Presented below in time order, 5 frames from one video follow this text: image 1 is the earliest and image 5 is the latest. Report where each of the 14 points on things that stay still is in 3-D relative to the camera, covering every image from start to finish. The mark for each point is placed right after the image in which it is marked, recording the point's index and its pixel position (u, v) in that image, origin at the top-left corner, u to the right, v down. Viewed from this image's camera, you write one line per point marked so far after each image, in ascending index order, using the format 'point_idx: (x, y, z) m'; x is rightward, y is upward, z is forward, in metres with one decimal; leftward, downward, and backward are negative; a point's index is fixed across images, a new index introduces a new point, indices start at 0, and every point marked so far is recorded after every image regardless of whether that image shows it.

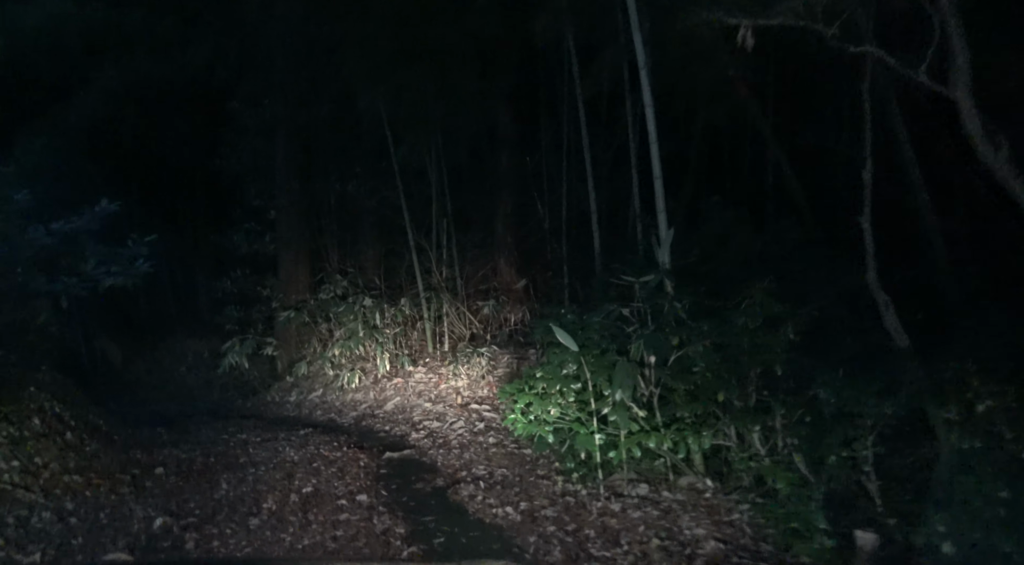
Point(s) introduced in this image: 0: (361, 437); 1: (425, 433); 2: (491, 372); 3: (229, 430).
0: (-2.0, -2.0, +8.6) m
1: (-1.1, -1.9, +8.5) m
2: (-0.3, -1.5, +10.9) m
3: (-4.3, -2.2, +10.0) m
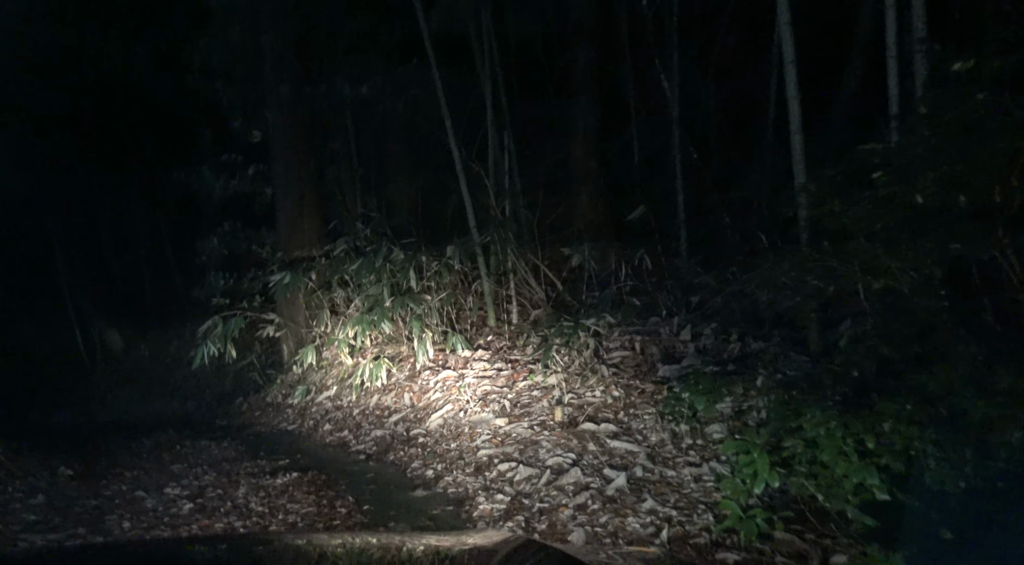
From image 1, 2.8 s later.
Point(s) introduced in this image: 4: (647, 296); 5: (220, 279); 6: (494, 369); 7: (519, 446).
0: (-0.9, -1.5, +4.4) m
1: (-0.1, -1.3, +4.2) m
2: (+0.9, -0.8, +6.5) m
3: (-3.1, -1.7, +6.0) m
4: (+1.7, -0.2, +8.2) m
5: (-4.8, 0.0, +11.1) m
6: (-0.2, -0.9, +7.0) m
7: (+0.1, -1.3, +5.2) m
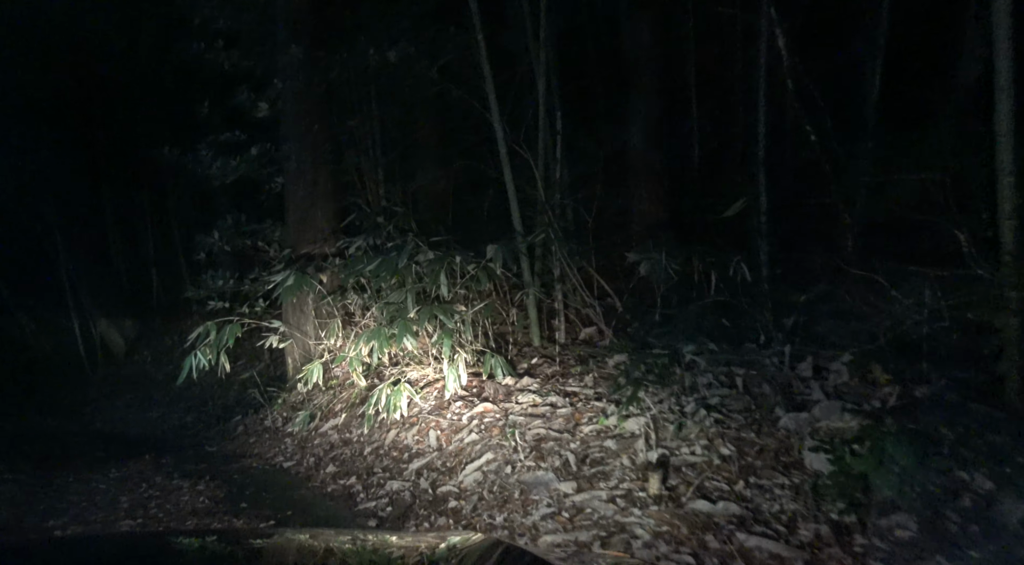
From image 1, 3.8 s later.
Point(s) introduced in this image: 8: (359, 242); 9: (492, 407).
0: (-0.5, -1.5, +2.8) m
1: (+0.3, -1.4, +2.6) m
2: (+1.3, -0.9, +4.8) m
3: (-2.7, -1.7, +4.4) m
4: (+2.2, -0.4, +6.6) m
5: (-4.2, 0.0, +9.6) m
6: (+0.3, -1.0, +5.4) m
7: (+0.5, -1.3, +3.5) m
8: (-1.7, +0.5, +7.6) m
9: (-0.2, -1.1, +5.6) m
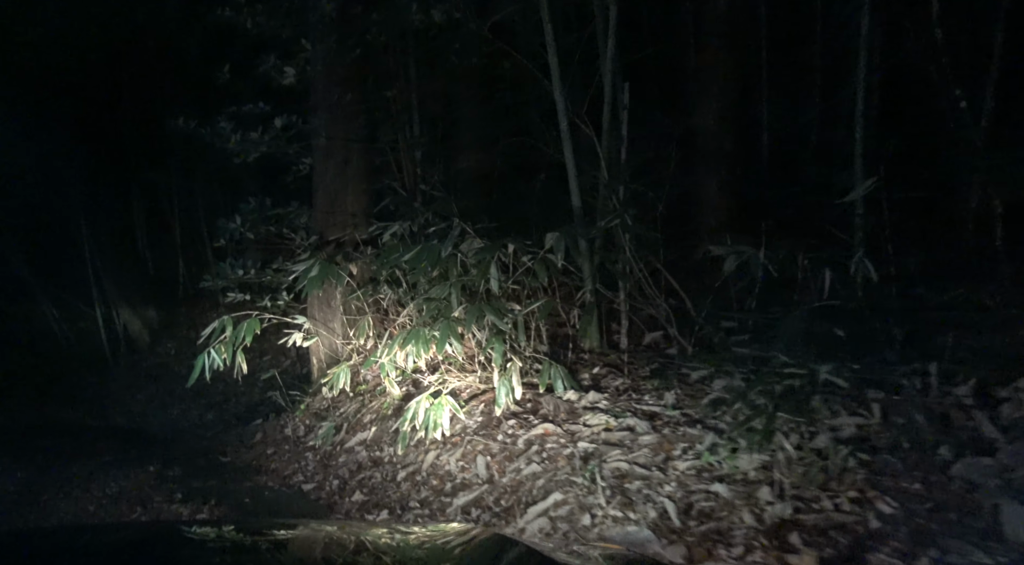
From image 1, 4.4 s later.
0: (-0.2, -1.4, +1.7) m
1: (+0.6, -1.4, +1.5) m
2: (+1.8, -0.9, +3.7) m
3: (-2.2, -1.6, +3.5) m
4: (+2.7, -0.4, +5.4) m
5: (-3.6, +0.2, +8.8) m
6: (+0.7, -1.0, +4.3) m
7: (+0.8, -1.3, +2.5) m
8: (-1.2, +0.5, +6.6) m
9: (+0.3, -1.0, +4.6) m
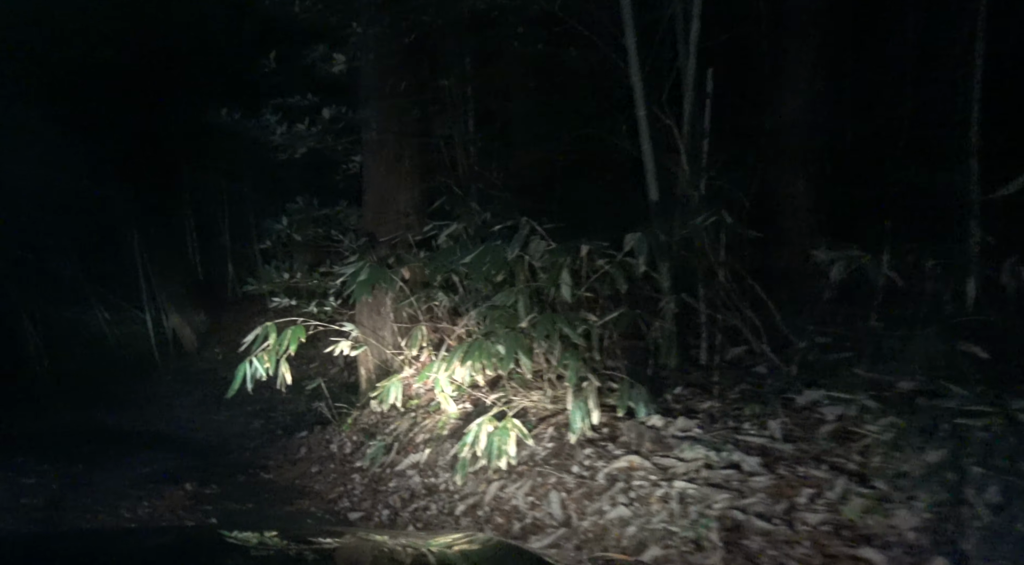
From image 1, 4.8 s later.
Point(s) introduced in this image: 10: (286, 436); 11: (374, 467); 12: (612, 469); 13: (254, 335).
0: (+0.1, -1.4, +1.1) m
1: (+0.9, -1.4, +0.8) m
2: (+2.2, -0.9, +2.9) m
3: (-1.9, -1.6, +2.9) m
4: (+3.2, -0.4, +4.6) m
5: (-2.8, +0.1, +8.3) m
6: (+1.2, -1.0, +3.6) m
7: (+1.2, -1.3, +1.7) m
8: (-0.6, +0.5, +6.0) m
9: (+0.8, -1.1, +3.9) m
10: (-2.8, -1.9, +8.4) m
11: (-1.2, -1.5, +5.6) m
12: (+0.6, -1.1, +3.9) m
13: (-2.6, -0.5, +6.8) m
